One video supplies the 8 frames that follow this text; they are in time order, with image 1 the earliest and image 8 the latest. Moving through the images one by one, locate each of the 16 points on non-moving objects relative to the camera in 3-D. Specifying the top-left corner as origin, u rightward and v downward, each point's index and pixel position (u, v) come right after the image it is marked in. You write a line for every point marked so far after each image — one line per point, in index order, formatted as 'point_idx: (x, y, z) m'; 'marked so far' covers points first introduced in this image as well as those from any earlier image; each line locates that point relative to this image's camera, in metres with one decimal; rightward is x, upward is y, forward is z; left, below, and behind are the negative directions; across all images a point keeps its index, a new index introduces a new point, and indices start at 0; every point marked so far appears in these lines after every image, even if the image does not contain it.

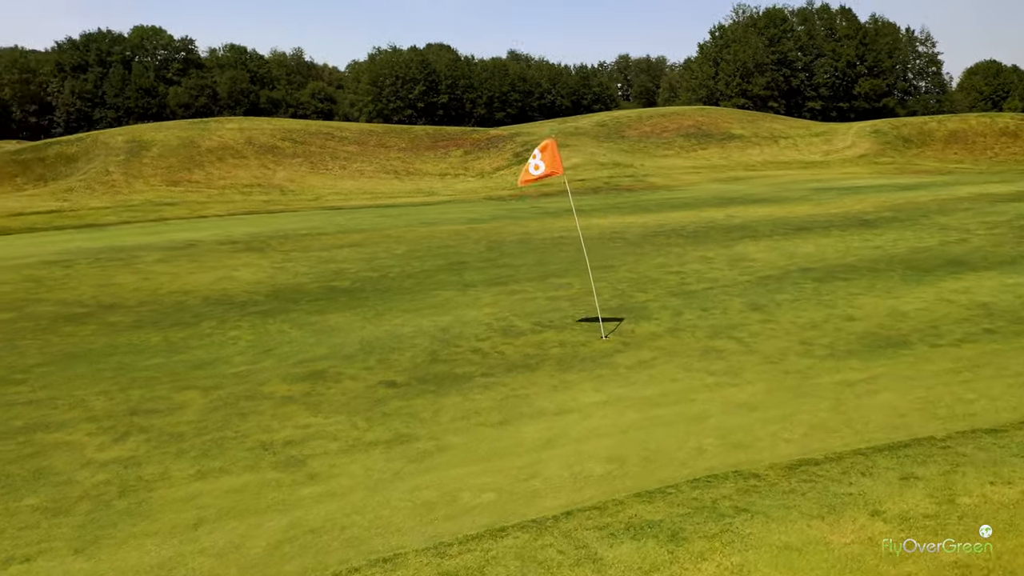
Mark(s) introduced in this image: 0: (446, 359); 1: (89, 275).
0: (-1.2, -1.2, +14.1) m
1: (-9.5, +0.3, +18.5) m
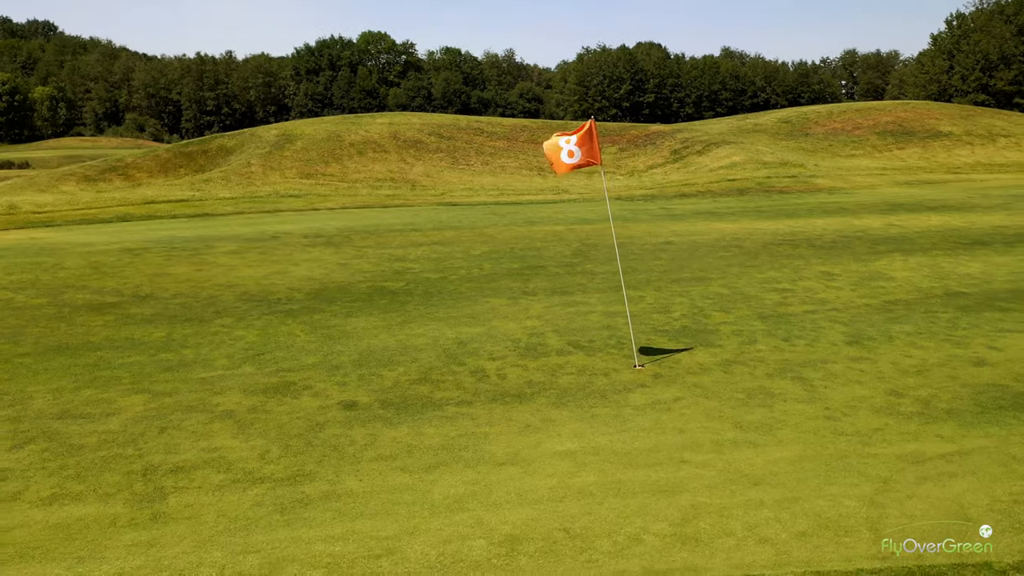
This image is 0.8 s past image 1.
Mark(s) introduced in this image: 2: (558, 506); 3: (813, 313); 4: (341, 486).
0: (-1.3, -1.4, +12.1) m
1: (-8.1, +0.5, +18.4) m
2: (+0.4, -2.1, +8.0) m
3: (+5.5, -0.4, +15.6) m
4: (-1.8, -2.1, +8.7) m
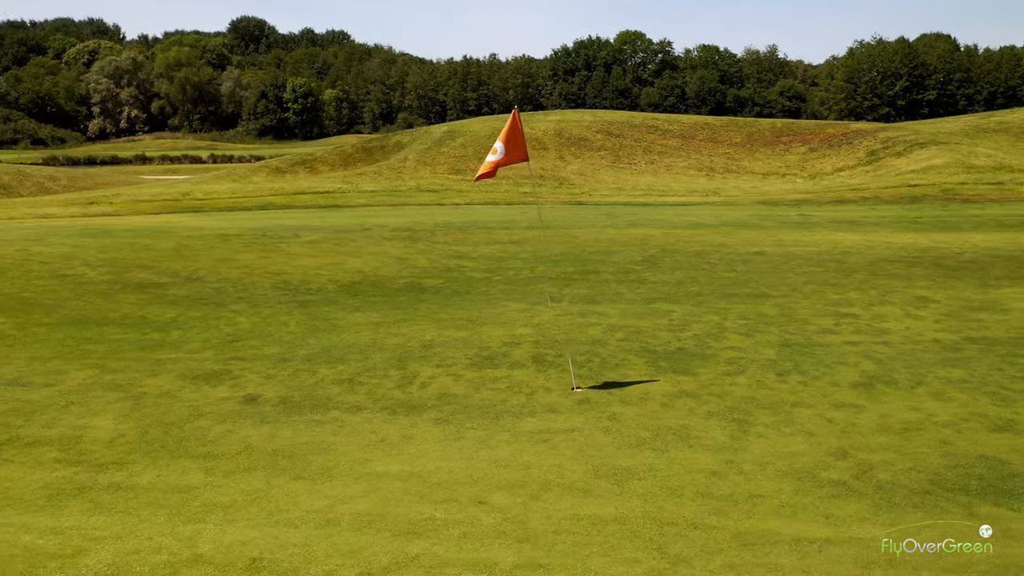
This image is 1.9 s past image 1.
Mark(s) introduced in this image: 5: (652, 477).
0: (-2.3, -1.3, +11.7) m
1: (-6.8, +0.9, +19.8) m
2: (-2.0, -2.2, +7.3) m
3: (+5.2, -0.9, +13.0) m
4: (-3.9, -2.0, +8.6) m
5: (+1.4, -1.9, +8.4) m
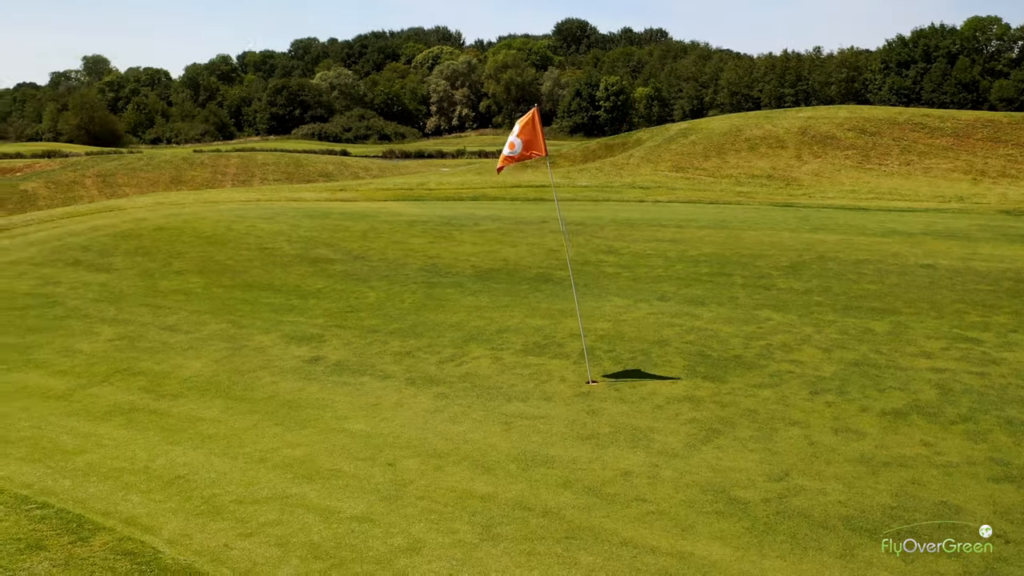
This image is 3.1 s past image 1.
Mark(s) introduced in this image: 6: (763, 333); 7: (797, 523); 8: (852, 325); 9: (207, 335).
0: (-1.7, -1.0, +12.9) m
1: (-2.9, +1.4, +22.0) m
2: (-3.1, -1.8, +8.7) m
3: (+5.8, -1.1, +11.4) m
4: (-4.3, -1.5, +10.7) m
5: (+0.5, -1.8, +8.5) m
6: (+4.0, -0.7, +13.4) m
7: (+2.4, -2.0, +7.2) m
8: (+5.6, -0.6, +13.6) m
9: (-5.2, -0.8, +14.3) m
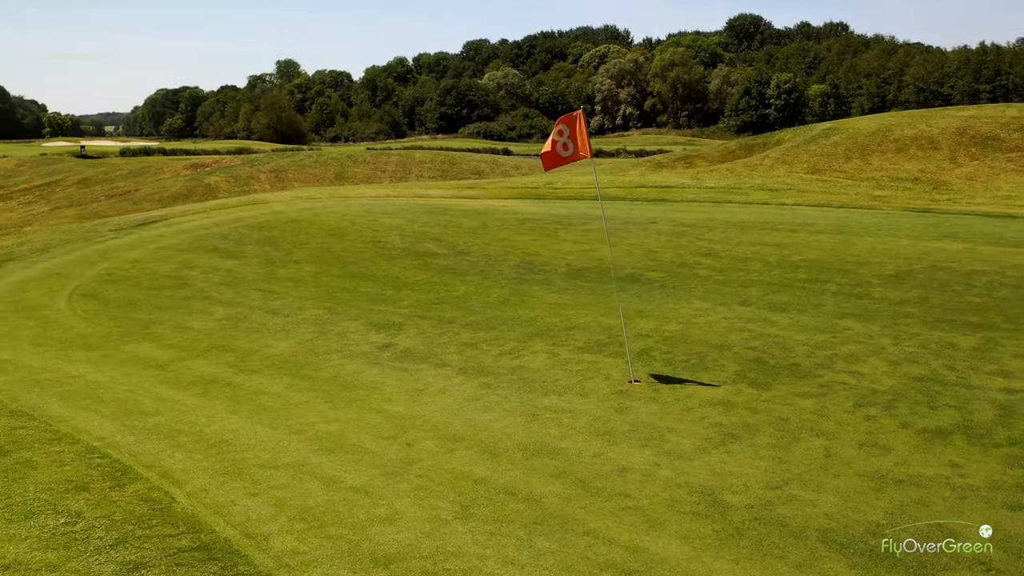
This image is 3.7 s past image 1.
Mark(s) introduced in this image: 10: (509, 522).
0: (-0.7, -0.9, +13.6) m
1: (0.0, +1.5, +22.7) m
2: (-2.9, -1.7, +9.7) m
3: (+6.3, -1.3, +10.6) m
4: (-3.8, -1.3, +11.8) m
5: (+0.5, -1.8, +8.8) m
6: (+5.0, -0.8, +12.9) m
7: (+2.2, -2.1, +7.1) m
8: (+6.6, -0.8, +12.8) m
9: (-3.9, -0.6, +15.6) m
10: (-0.1, -2.1, +7.4) m
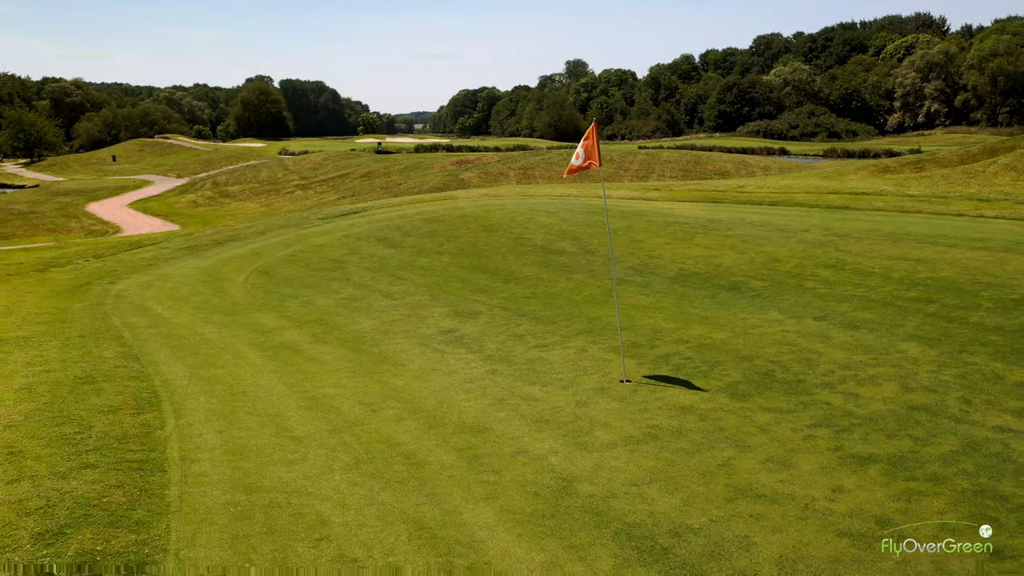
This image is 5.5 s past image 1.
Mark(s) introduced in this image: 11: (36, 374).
0: (+0.1, -0.9, +14.7) m
1: (+3.8, +1.5, +23.1) m
2: (-3.3, -1.4, +11.8) m
3: (+5.7, -1.6, +9.7) m
4: (-3.4, -1.0, +14.1) m
5: (-0.4, -1.8, +9.8) m
6: (+5.2, -1.1, +12.2) m
7: (+0.6, -2.1, +7.7) m
8: (+6.7, -1.2, +11.6) m
9: (-2.3, -0.3, +17.7) m
10: (-1.5, -2.0, +8.7) m
11: (-6.8, -1.2, +11.9) m
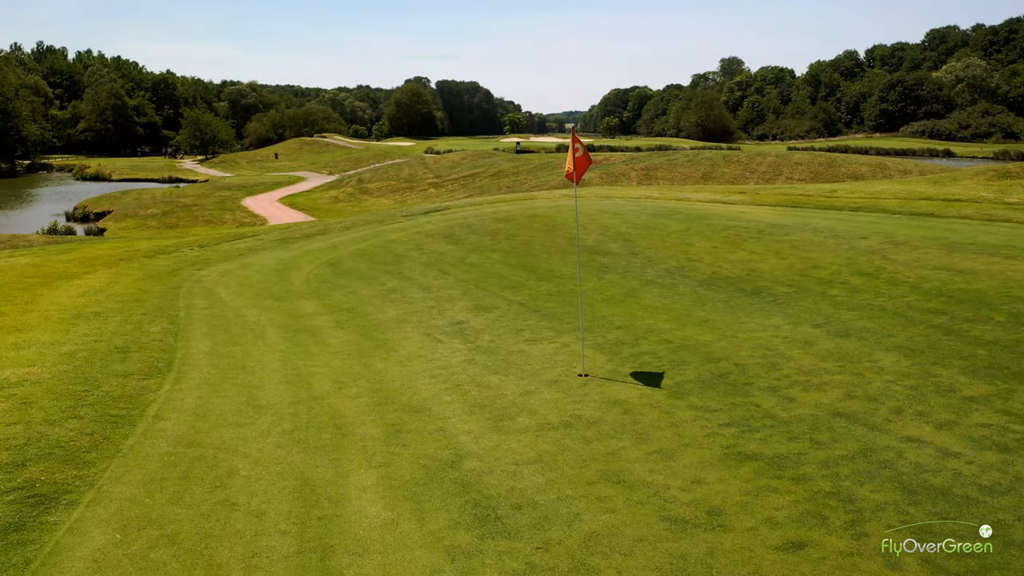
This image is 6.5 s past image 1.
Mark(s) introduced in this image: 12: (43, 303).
0: (0.0, -0.8, +15.6) m
1: (+5.3, +1.4, +23.2) m
2: (-3.8, -1.2, +13.3) m
3: (+4.7, -1.8, +9.7) m
4: (-3.5, -0.9, +15.6) m
5: (-1.3, -1.7, +10.9) m
6: (+4.7, -1.2, +12.3) m
7: (-0.7, -2.1, +8.6) m
8: (+6.0, -1.3, +11.4) m
9: (-1.7, -0.2, +18.9) m
10: (-2.6, -1.8, +10.0) m
11: (-7.2, -0.9, +14.0) m
12: (-9.9, -0.3, +17.5) m
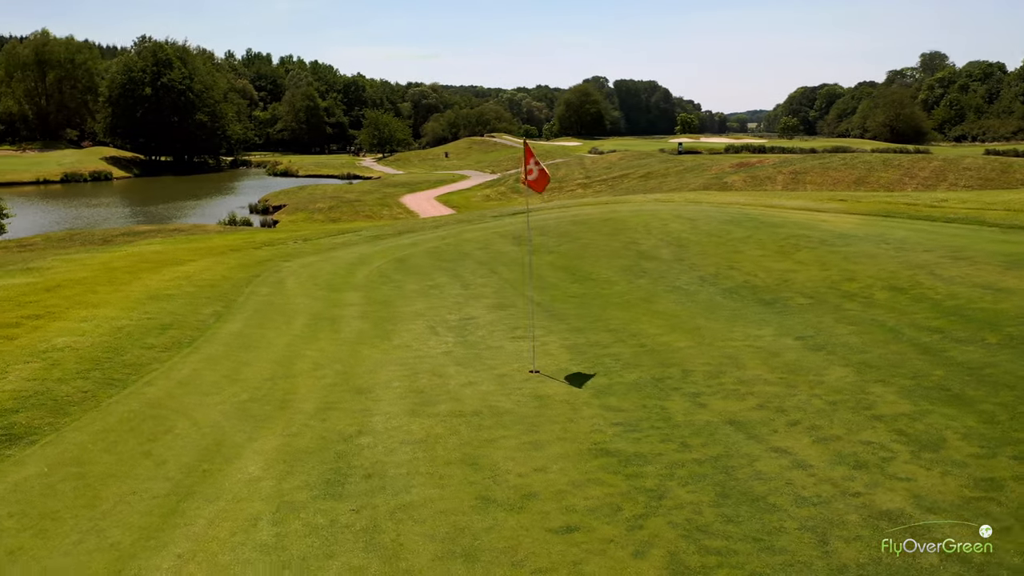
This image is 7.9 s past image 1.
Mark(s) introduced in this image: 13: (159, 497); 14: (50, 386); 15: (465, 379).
0: (0.0, -0.8, +16.7) m
1: (+6.8, +1.2, +23.0) m
2: (-4.3, -1.1, +15.2) m
3: (+3.3, -1.9, +9.9) m
4: (-3.5, -0.7, +17.4) m
5: (-2.3, -1.6, +12.3) m
6: (+3.8, -1.4, +12.4) m
7: (-2.2, -2.0, +9.9) m
8: (+4.9, -1.6, +11.3) m
9: (-1.1, -0.1, +20.2) m
10: (-3.8, -1.7, +11.6) m
11: (-7.5, -0.6, +16.6) m
12: (-9.3, +0.1, +20.6) m
13: (-3.7, -2.2, +8.7) m
14: (-6.7, -1.4, +12.1) m
15: (-0.6, -1.5, +13.0) m
